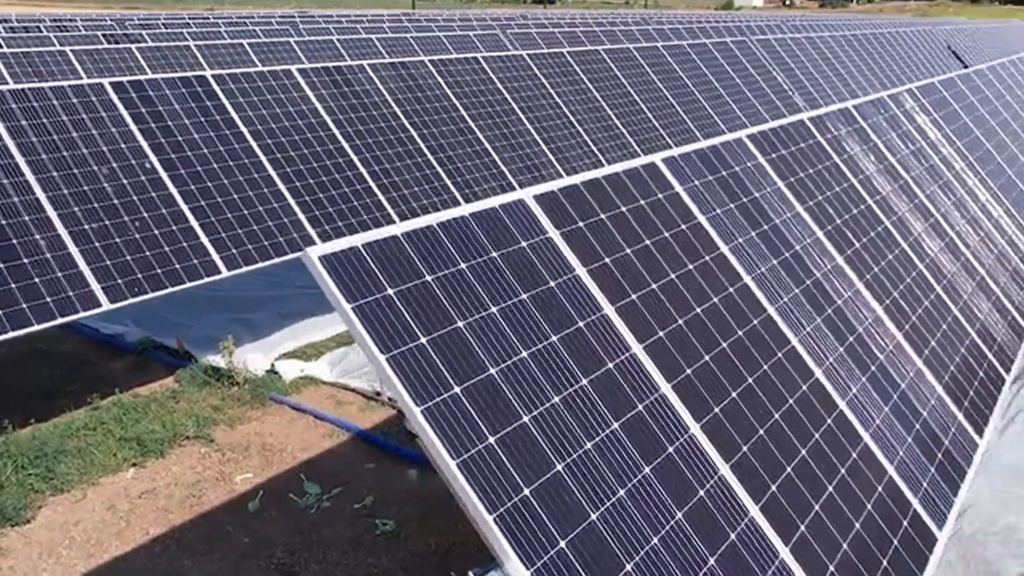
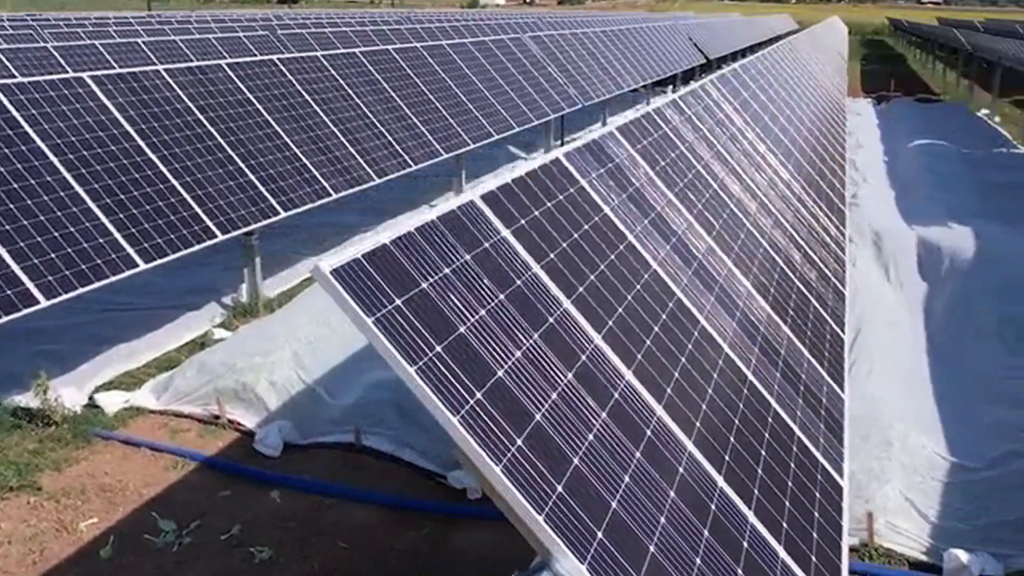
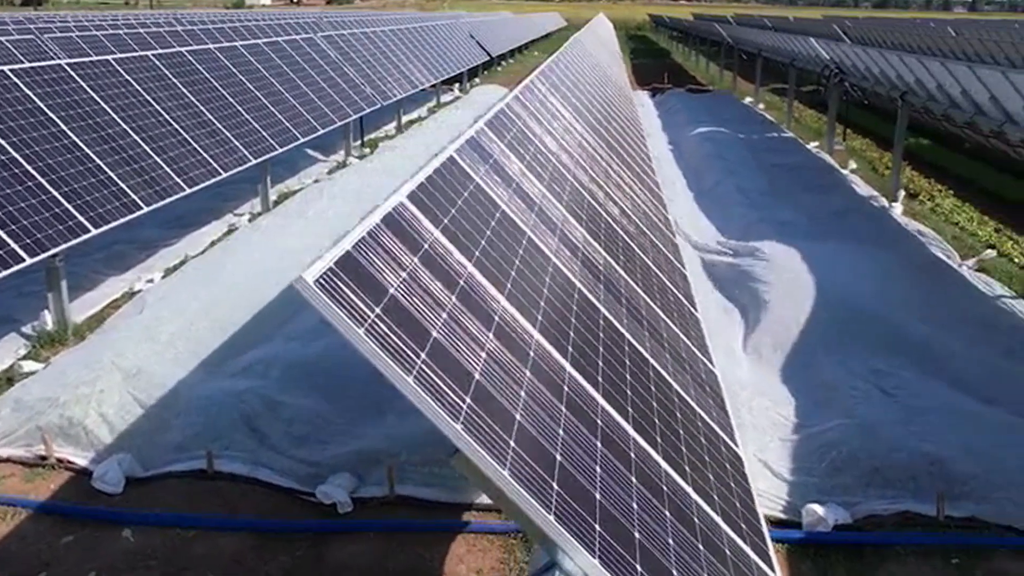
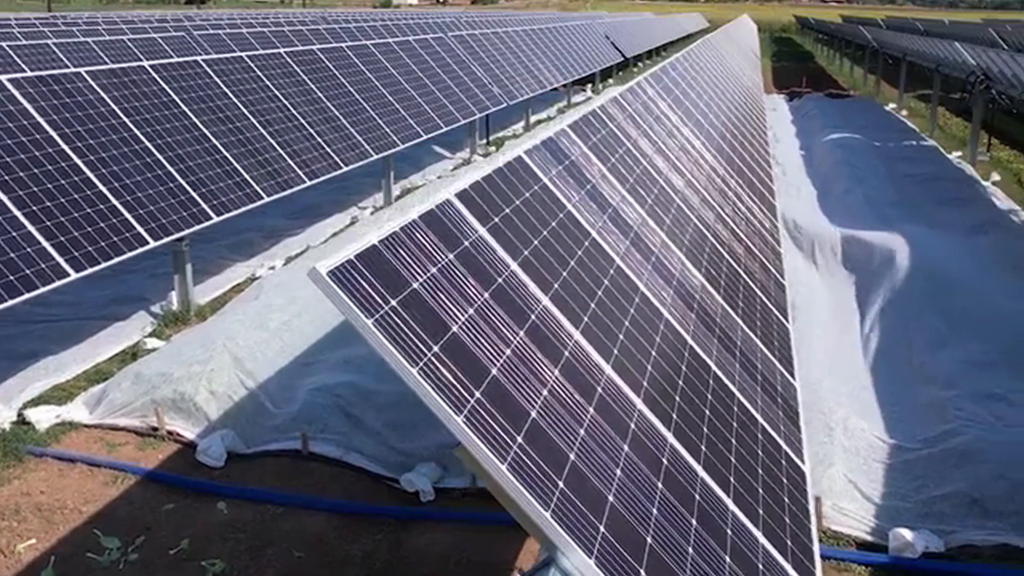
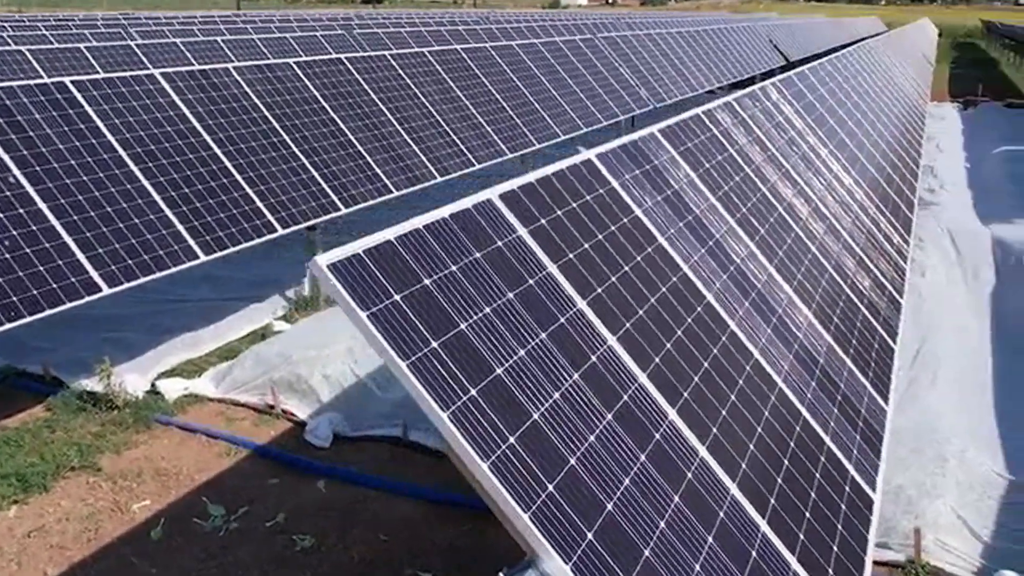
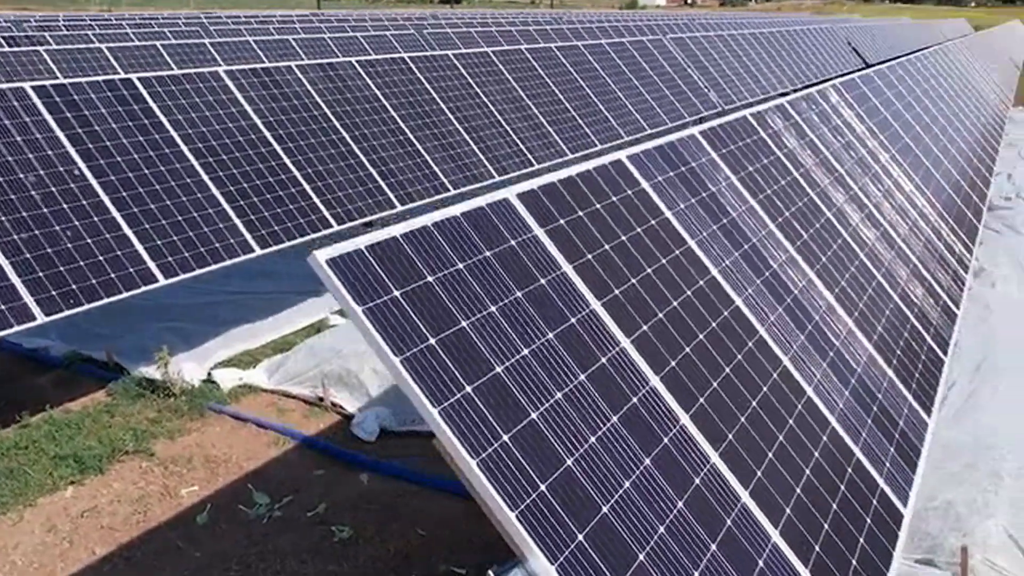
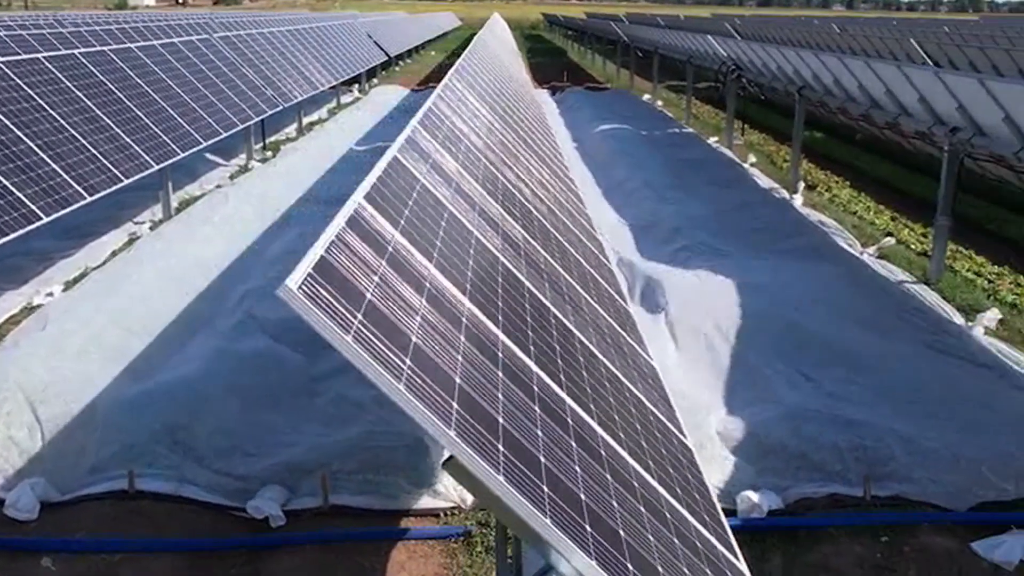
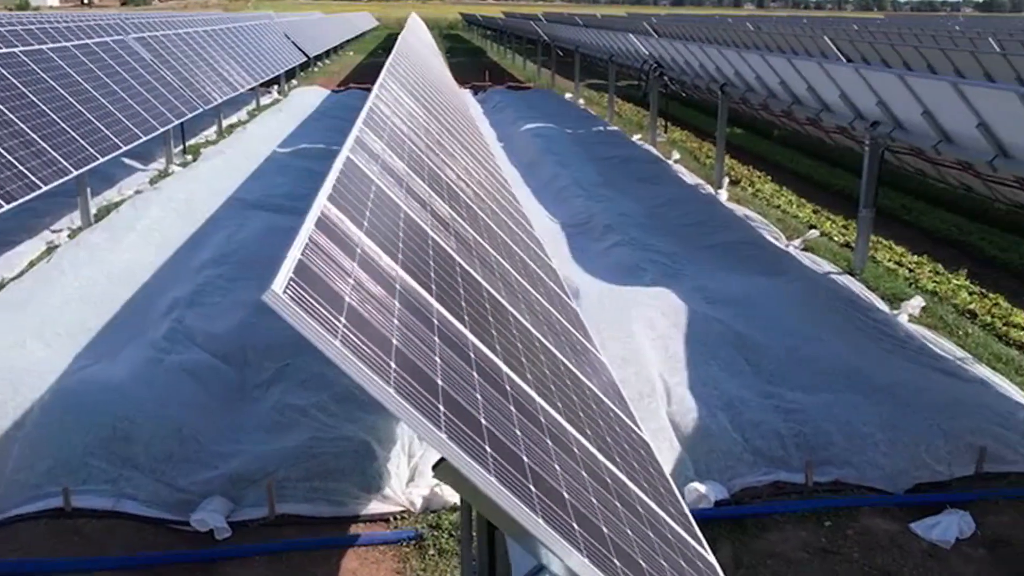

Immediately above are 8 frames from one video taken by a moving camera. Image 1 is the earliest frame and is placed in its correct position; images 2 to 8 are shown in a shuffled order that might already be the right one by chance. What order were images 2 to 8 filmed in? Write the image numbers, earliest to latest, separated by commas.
6, 5, 2, 4, 3, 7, 8
